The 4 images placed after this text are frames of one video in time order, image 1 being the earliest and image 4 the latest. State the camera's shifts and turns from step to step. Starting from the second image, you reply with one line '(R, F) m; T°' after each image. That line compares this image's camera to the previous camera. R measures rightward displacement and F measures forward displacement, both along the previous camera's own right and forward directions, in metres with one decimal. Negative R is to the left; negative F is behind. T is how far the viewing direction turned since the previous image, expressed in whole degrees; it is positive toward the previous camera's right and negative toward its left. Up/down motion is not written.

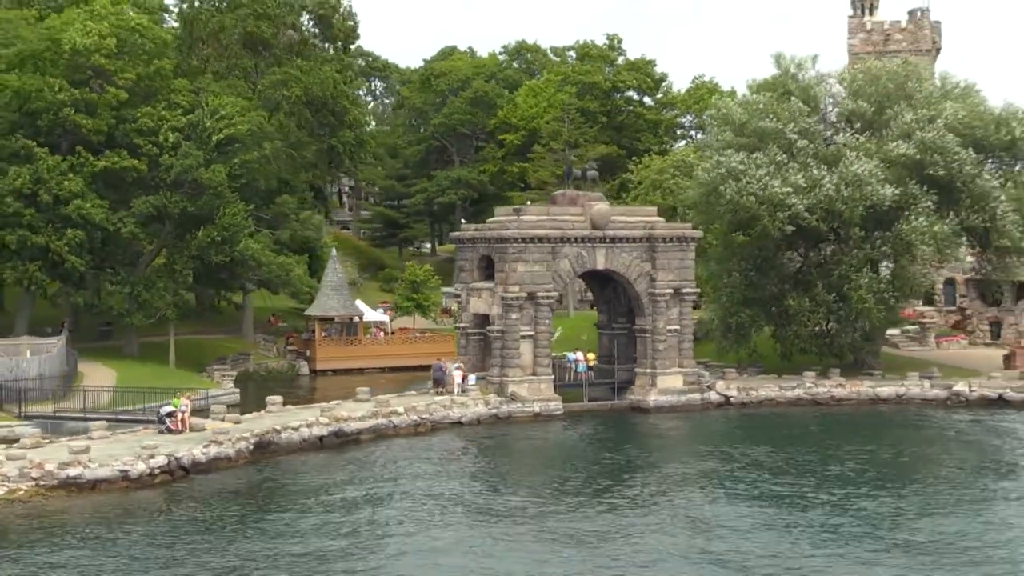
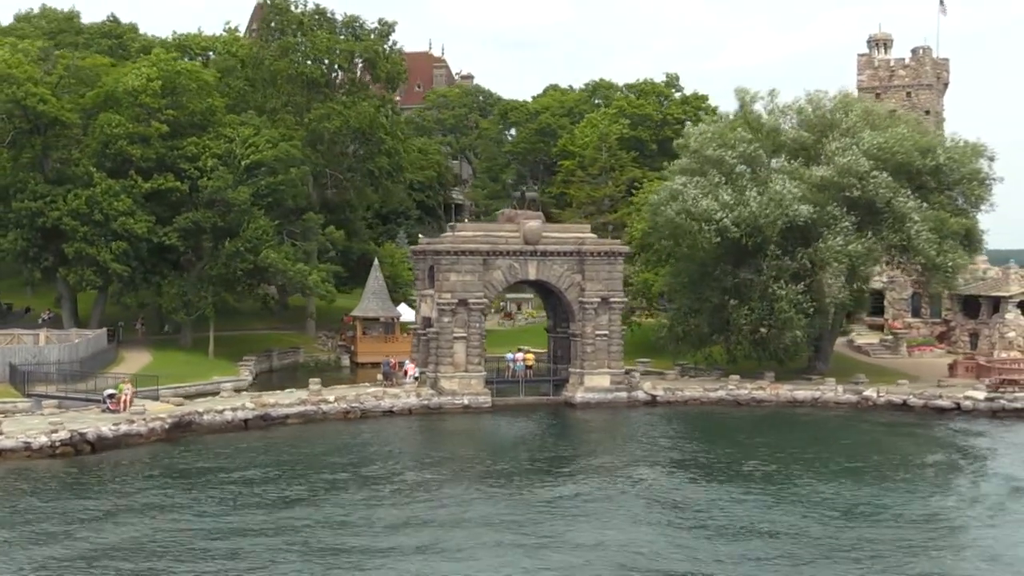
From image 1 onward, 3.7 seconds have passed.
(+10.7, -4.6) m; -11°
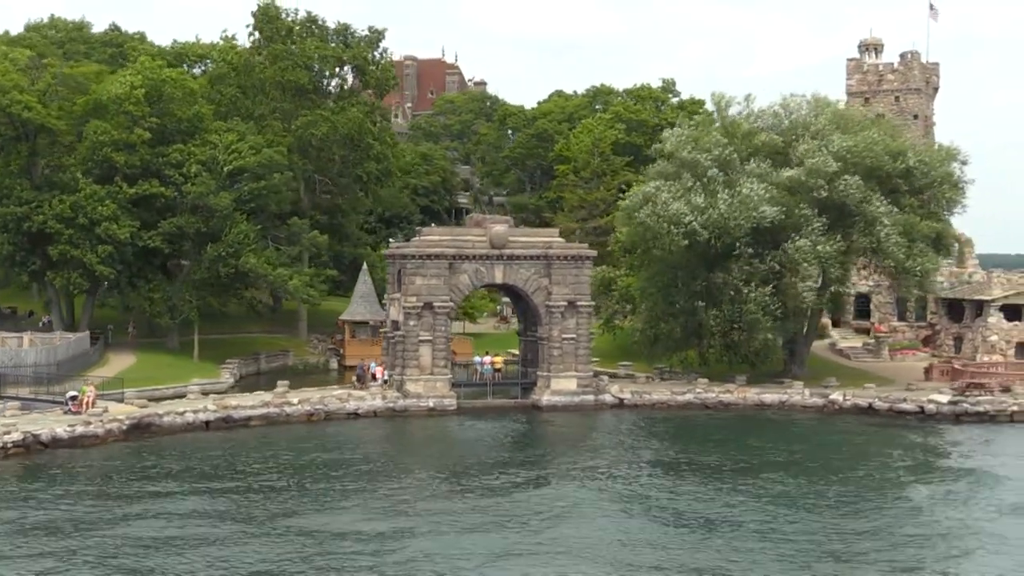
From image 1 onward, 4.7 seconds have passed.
(+2.7, -0.3) m; -2°
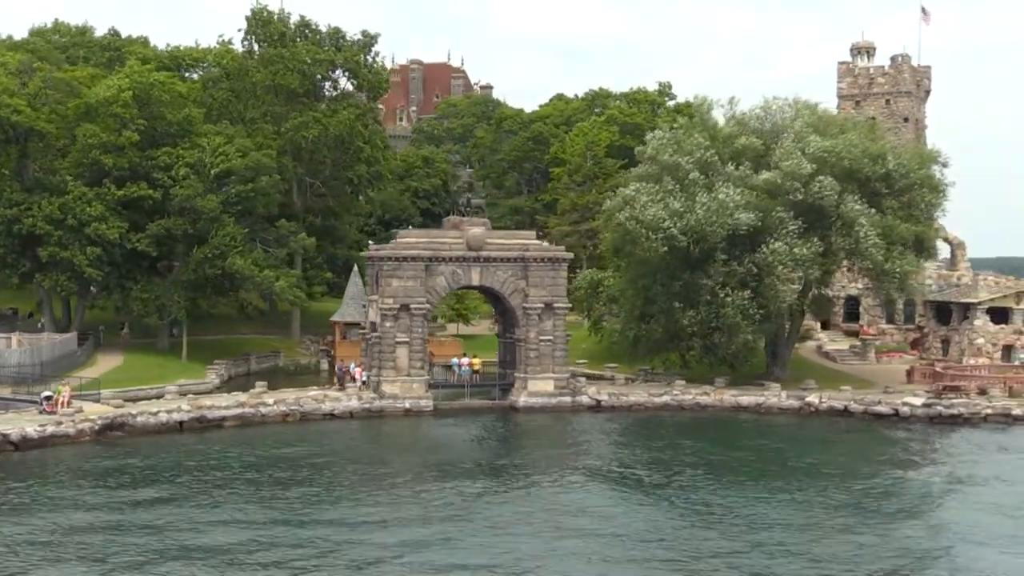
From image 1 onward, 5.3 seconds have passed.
(+1.7, -0.2) m; -1°
